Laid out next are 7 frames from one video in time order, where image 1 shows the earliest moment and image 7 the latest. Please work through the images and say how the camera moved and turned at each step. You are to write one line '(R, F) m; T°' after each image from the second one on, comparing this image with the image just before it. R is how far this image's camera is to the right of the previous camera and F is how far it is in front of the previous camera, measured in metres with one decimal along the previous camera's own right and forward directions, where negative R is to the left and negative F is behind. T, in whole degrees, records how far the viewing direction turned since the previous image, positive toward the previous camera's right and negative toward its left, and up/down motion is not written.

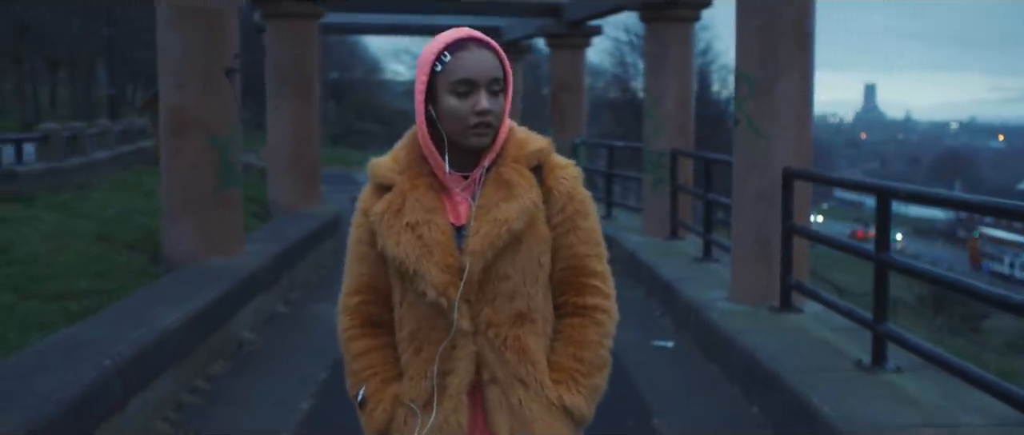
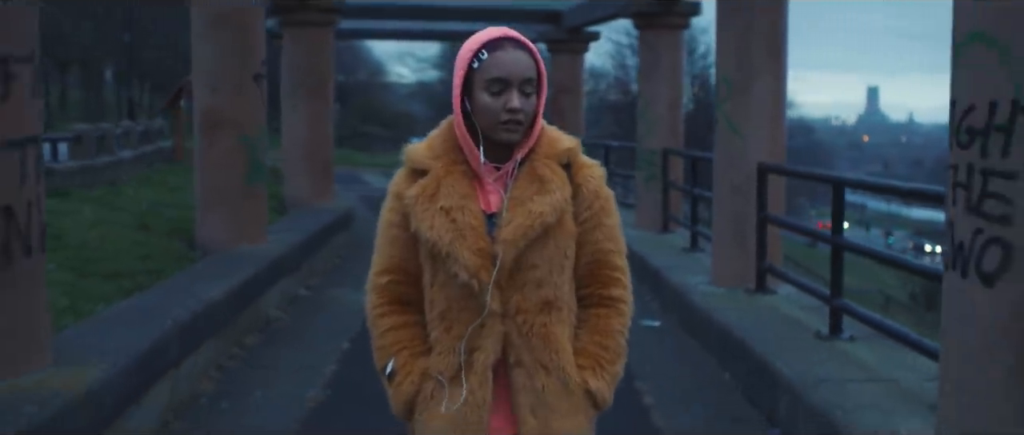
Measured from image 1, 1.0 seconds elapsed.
(0.0, -0.8) m; 0°
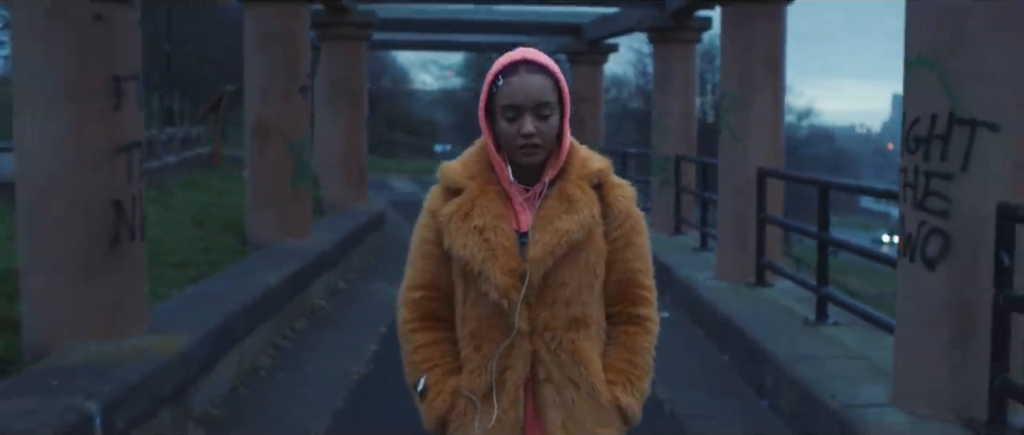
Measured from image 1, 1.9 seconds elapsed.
(0.0, -0.9) m; -1°
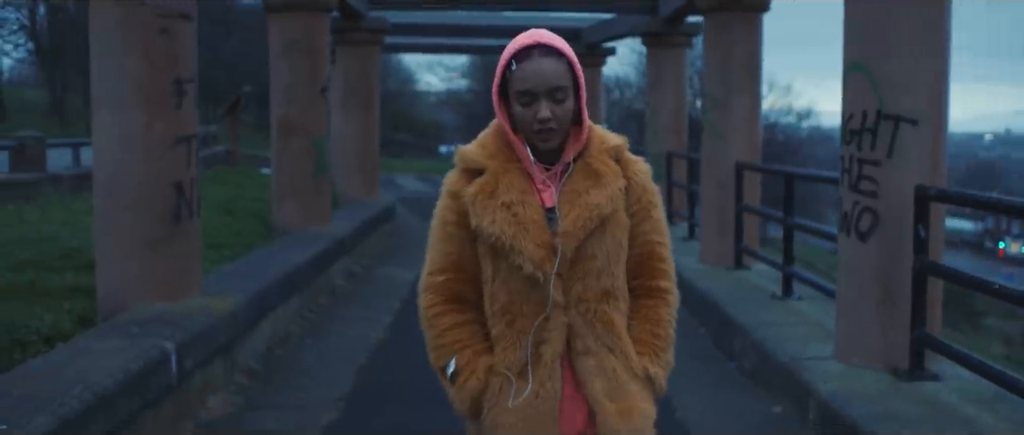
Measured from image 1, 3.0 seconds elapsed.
(0.0, -1.0) m; 0°
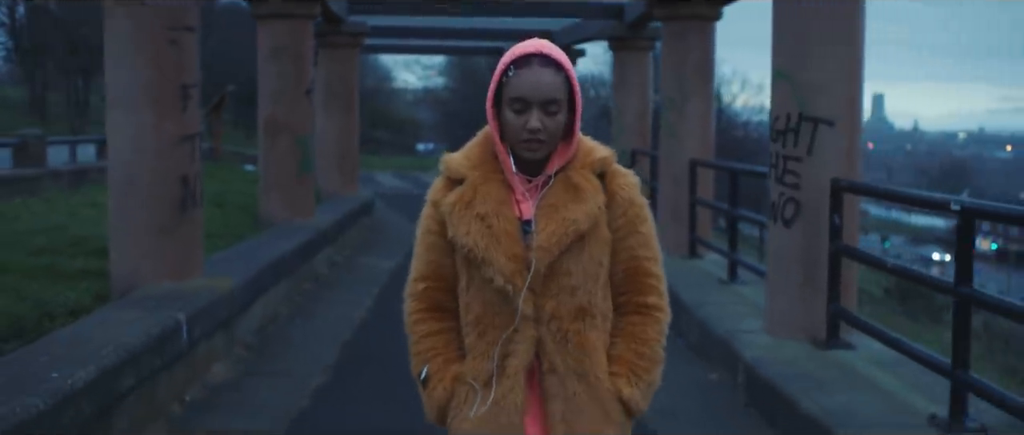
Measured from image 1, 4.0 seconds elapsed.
(+0.1, -0.8) m; +1°
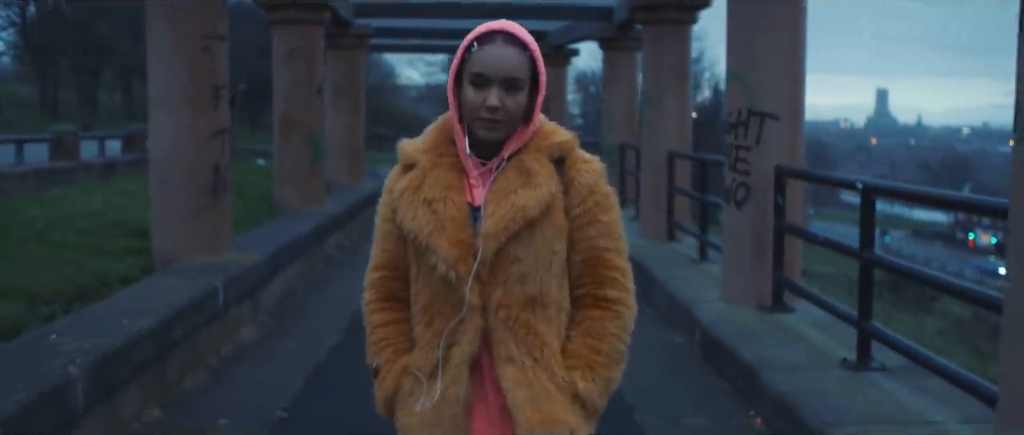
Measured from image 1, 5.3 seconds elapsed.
(+0.1, -1.1) m; 0°
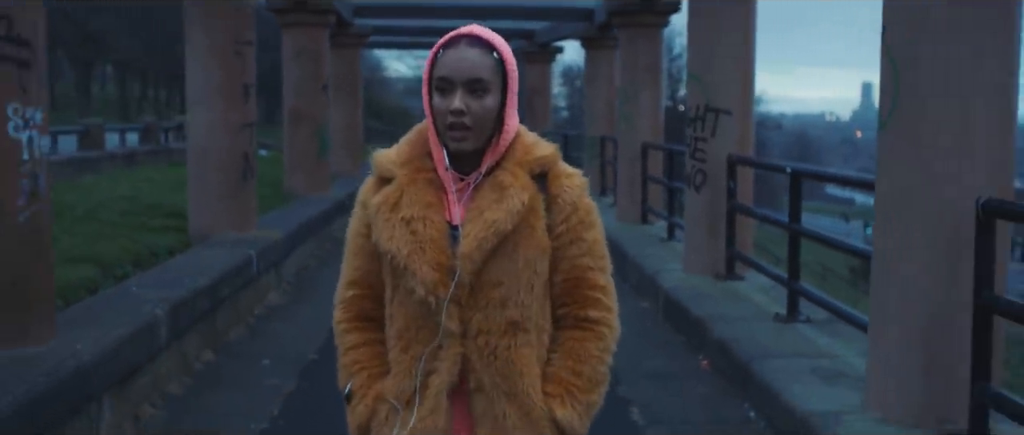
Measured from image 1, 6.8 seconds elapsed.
(0.0, -1.3) m; +1°
